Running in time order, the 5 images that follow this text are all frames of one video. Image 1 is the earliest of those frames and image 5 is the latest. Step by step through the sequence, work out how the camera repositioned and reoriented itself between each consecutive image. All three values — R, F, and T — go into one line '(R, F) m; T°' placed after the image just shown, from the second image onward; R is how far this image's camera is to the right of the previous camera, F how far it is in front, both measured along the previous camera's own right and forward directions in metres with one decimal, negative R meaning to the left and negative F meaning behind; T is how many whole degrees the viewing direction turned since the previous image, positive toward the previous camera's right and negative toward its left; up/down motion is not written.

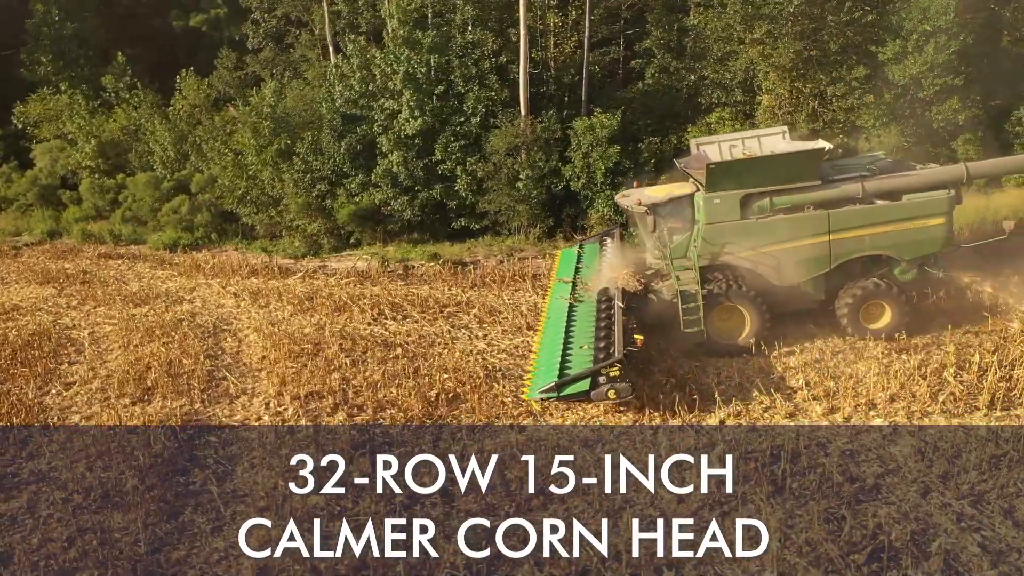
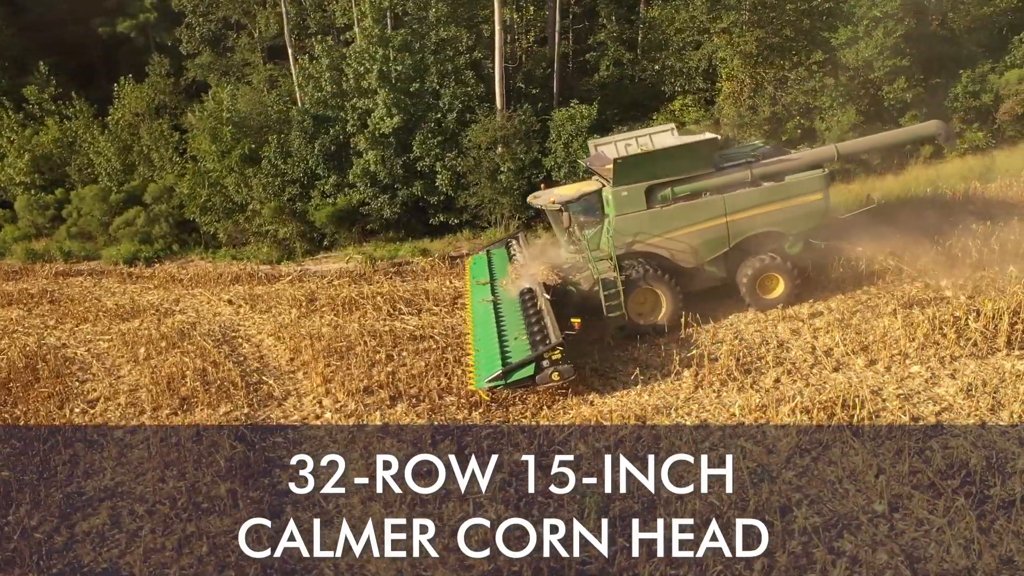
(-1.5, -0.2) m; +7°
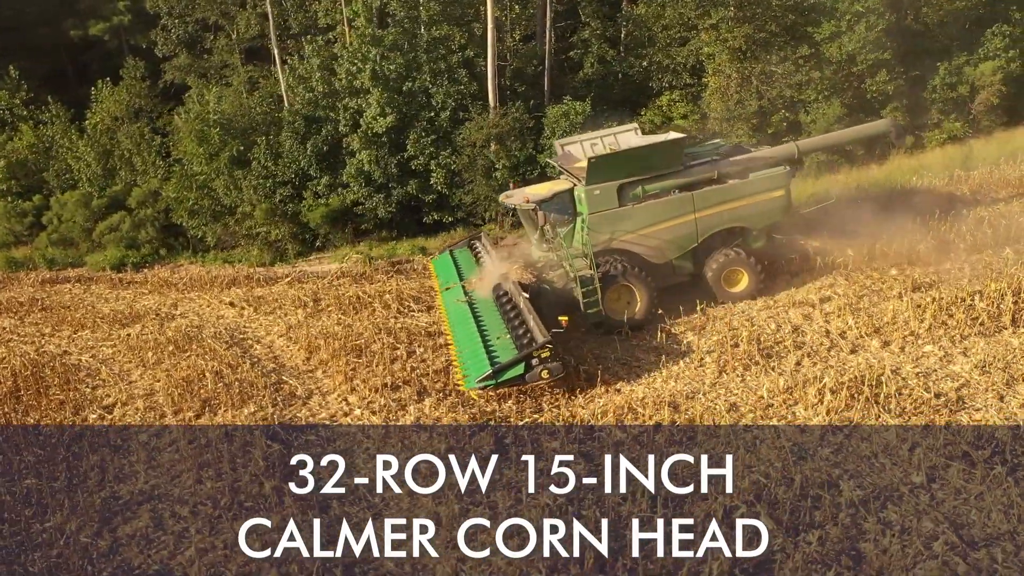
(-0.6, -0.1) m; +3°
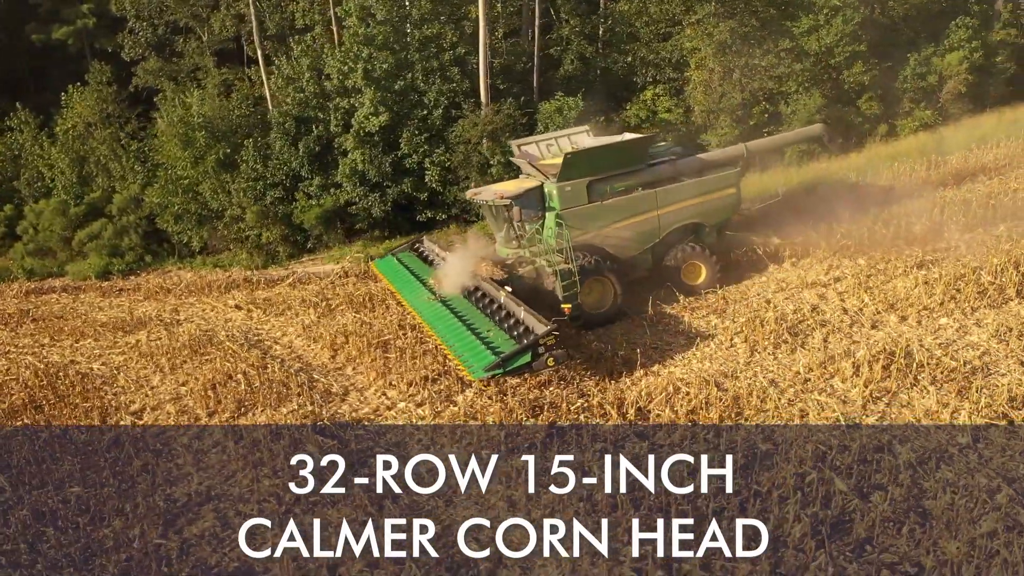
(-0.9, -0.1) m; +4°
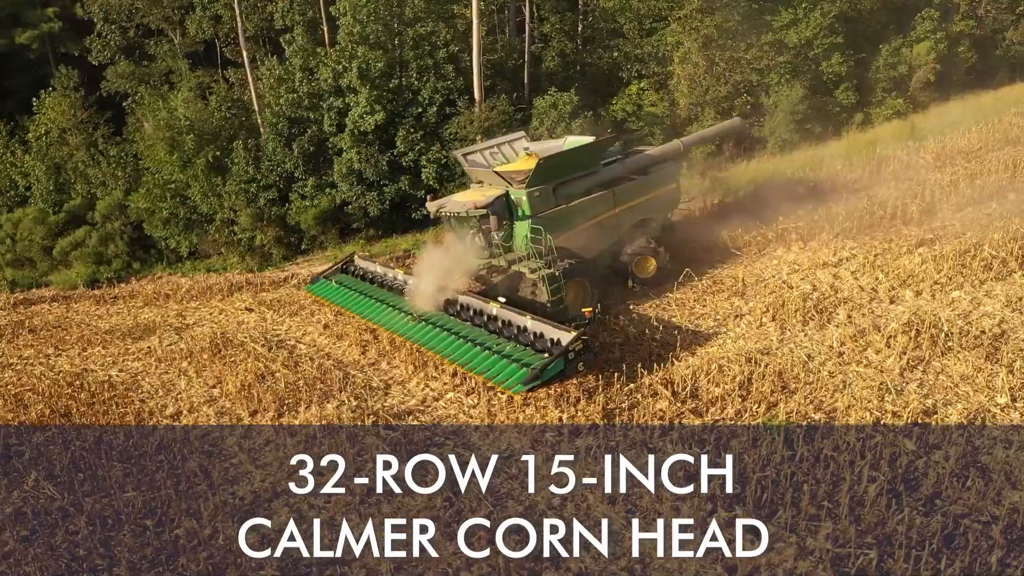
(-1.0, -0.1) m; +4°
